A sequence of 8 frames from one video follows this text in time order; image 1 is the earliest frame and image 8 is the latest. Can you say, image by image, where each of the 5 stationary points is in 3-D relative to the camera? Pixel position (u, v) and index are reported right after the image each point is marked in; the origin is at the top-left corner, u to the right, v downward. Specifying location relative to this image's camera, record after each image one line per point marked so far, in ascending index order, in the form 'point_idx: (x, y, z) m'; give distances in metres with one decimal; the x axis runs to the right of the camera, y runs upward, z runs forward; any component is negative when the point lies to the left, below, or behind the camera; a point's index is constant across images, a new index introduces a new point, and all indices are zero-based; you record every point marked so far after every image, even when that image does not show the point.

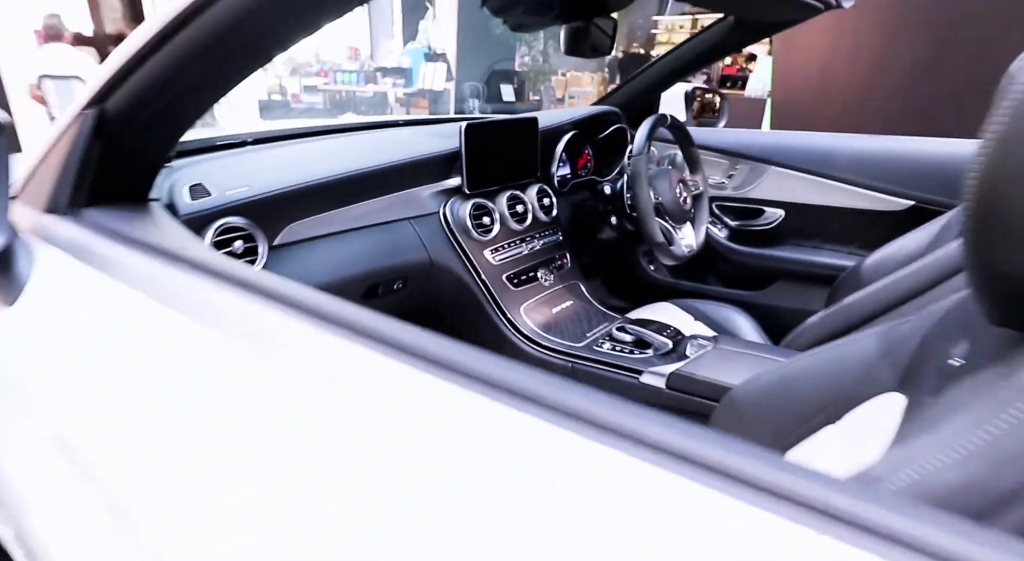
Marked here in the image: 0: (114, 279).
0: (-0.4, 0.0, +0.6) m
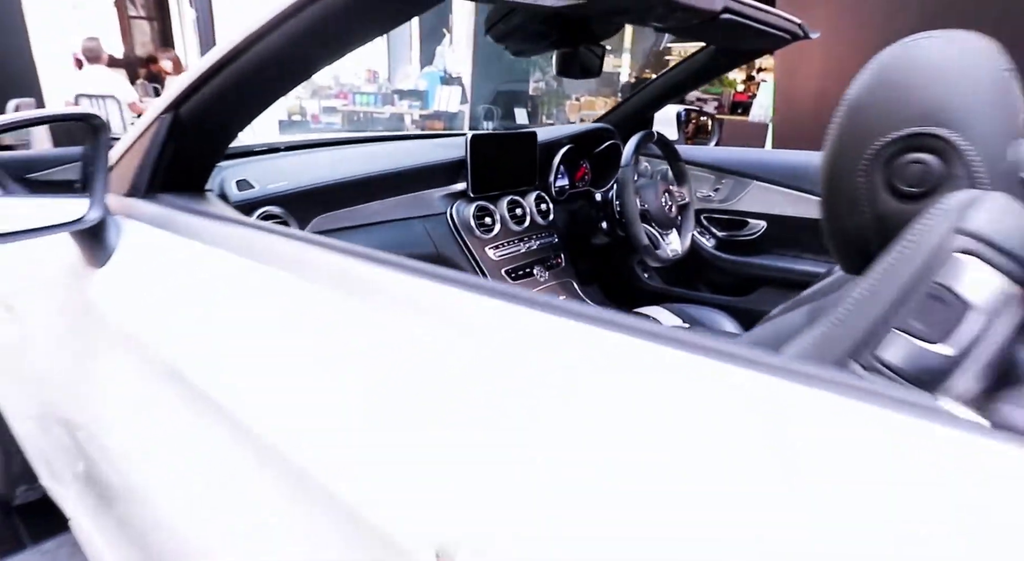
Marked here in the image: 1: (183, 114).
0: (-0.4, 0.0, +0.8) m
1: (-0.5, +0.3, +0.9) m
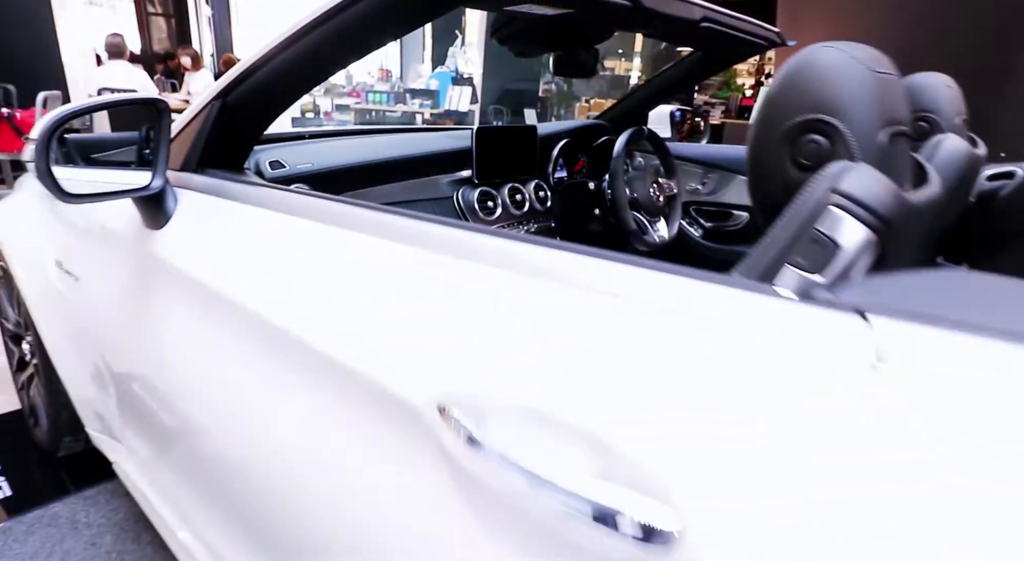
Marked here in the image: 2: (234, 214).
0: (-0.4, +0.1, +0.9) m
1: (-0.5, +0.3, +1.1) m
2: (-0.4, +0.1, +0.9) m
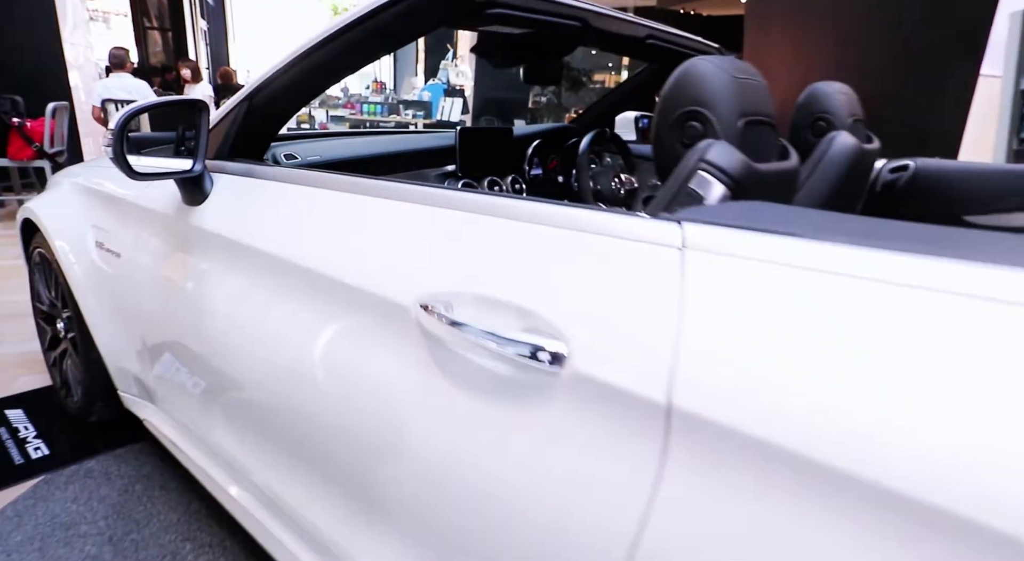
0: (-0.5, +0.2, +1.2) m
1: (-0.6, +0.4, +1.3) m
2: (-0.5, +0.2, +1.2) m
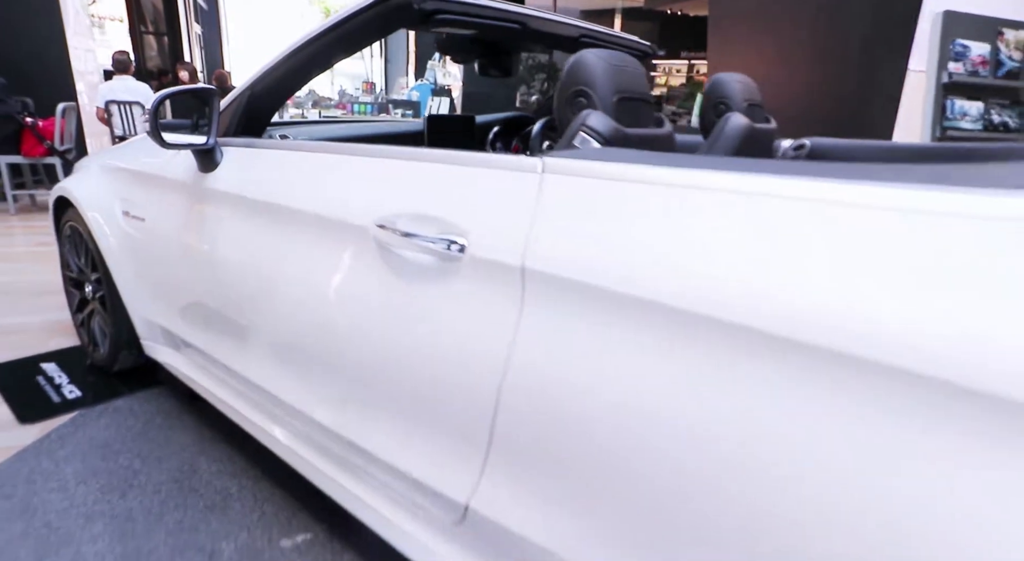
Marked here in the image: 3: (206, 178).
0: (-0.6, +0.3, +1.5) m
1: (-0.7, +0.5, +1.7) m
2: (-0.6, +0.3, +1.5) m
3: (-0.8, +0.3, +1.7) m
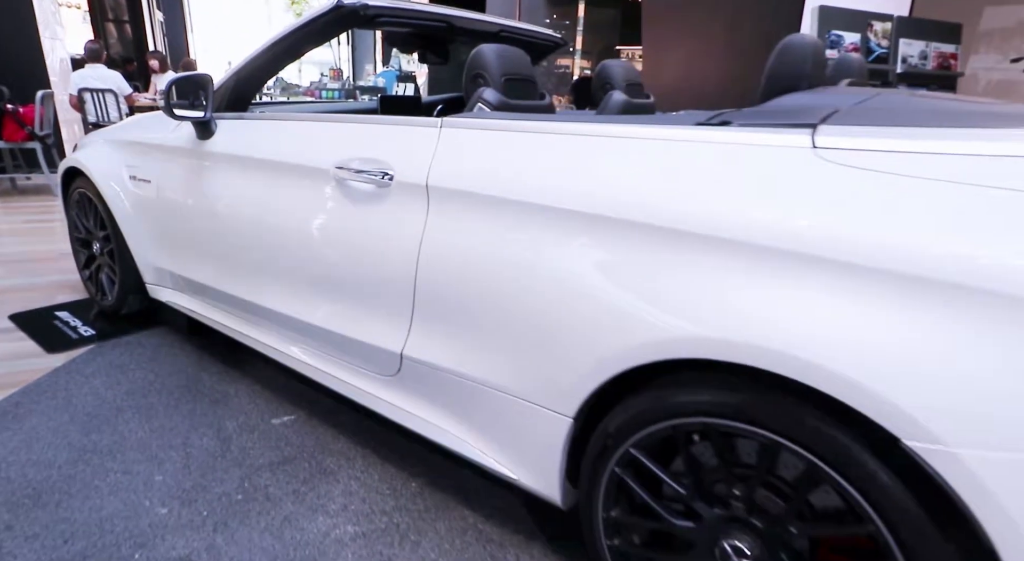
0: (-0.8, +0.5, +2.0) m
1: (-1.0, +0.7, +2.1) m
2: (-0.9, +0.5, +2.0) m
3: (-1.1, +0.5, +2.1) m
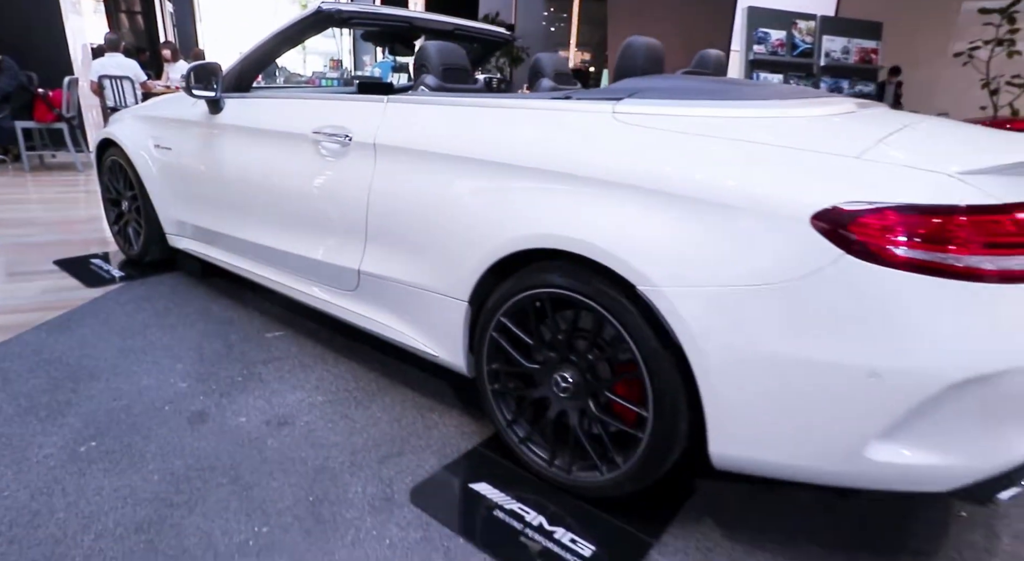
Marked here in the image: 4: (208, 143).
0: (-1.1, +0.7, +2.5) m
1: (-1.2, +1.0, +2.7) m
2: (-1.1, +0.7, +2.5) m
3: (-1.3, +0.7, +2.7) m
4: (-1.4, +0.6, +2.7) m
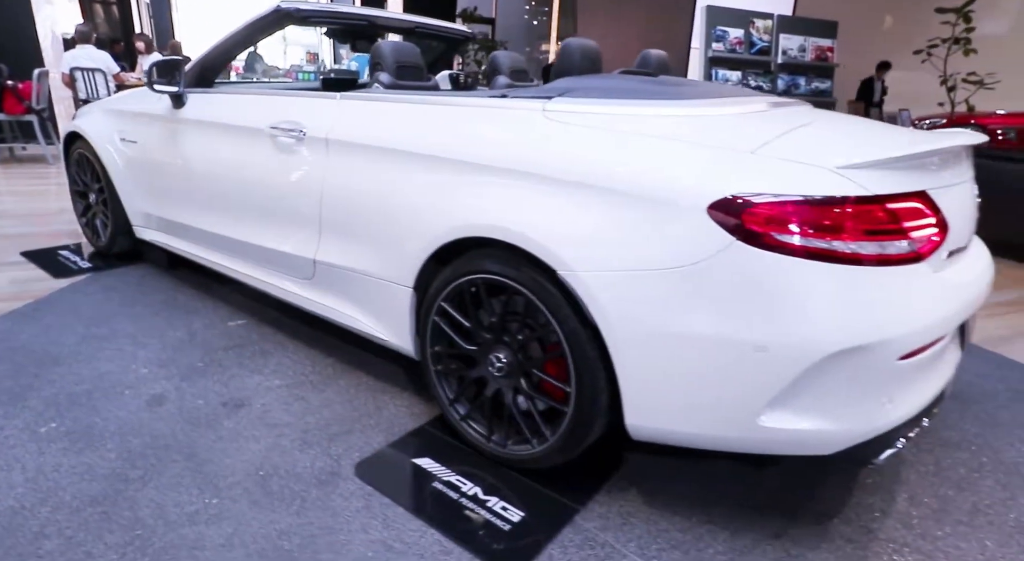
0: (-1.3, +0.8, +2.6) m
1: (-1.4, +1.0, +2.8) m
2: (-1.3, +0.8, +2.6) m
3: (-1.5, +0.8, +2.7) m
4: (-1.6, +0.7, +2.8) m
